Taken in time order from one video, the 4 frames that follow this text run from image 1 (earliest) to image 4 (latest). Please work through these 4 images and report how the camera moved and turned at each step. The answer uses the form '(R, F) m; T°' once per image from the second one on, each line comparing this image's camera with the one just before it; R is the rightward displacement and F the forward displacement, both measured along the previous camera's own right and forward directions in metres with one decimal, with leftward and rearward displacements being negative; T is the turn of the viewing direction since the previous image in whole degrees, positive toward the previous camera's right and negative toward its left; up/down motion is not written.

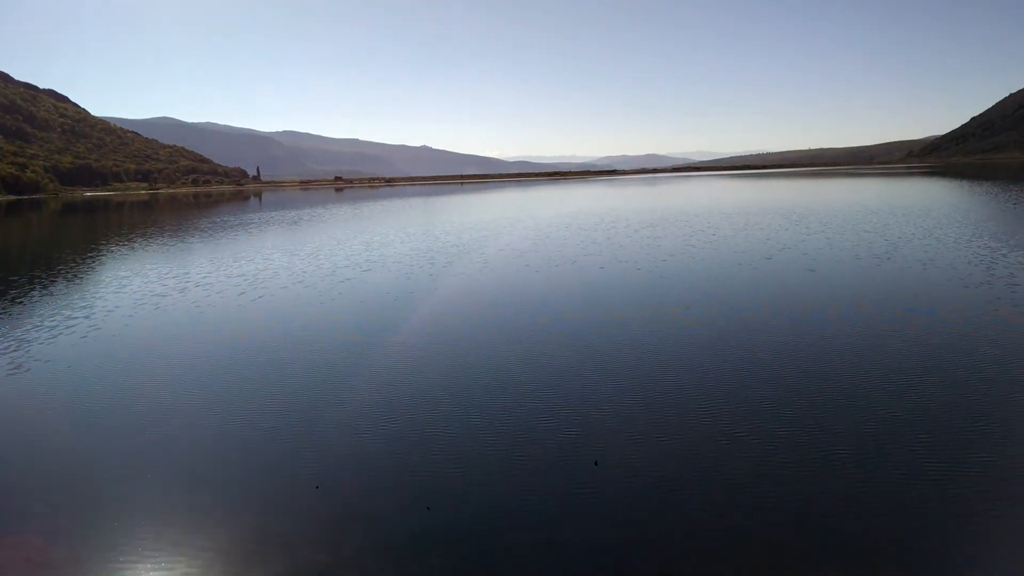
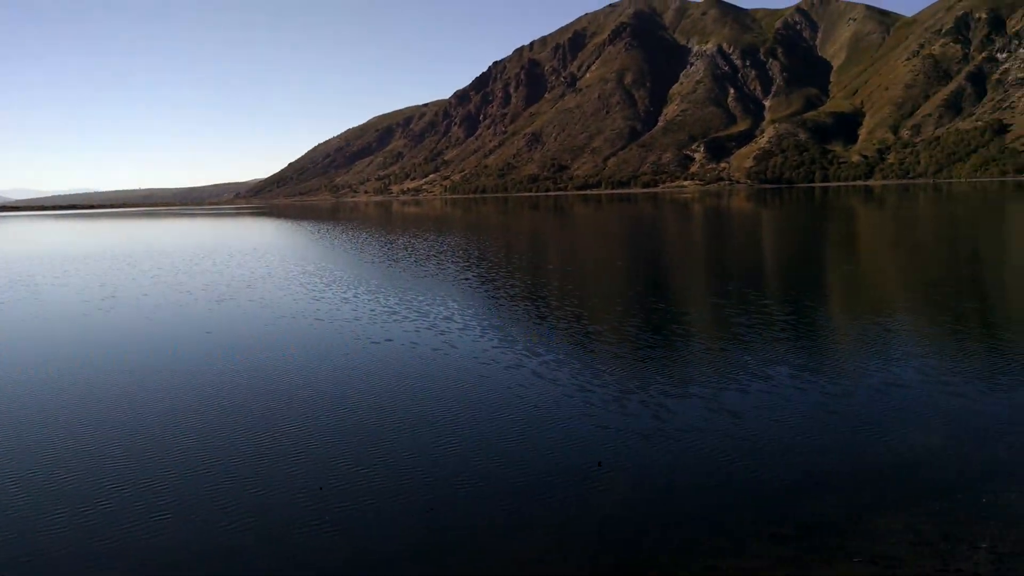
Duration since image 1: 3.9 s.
(+0.7, +0.7) m; +21°
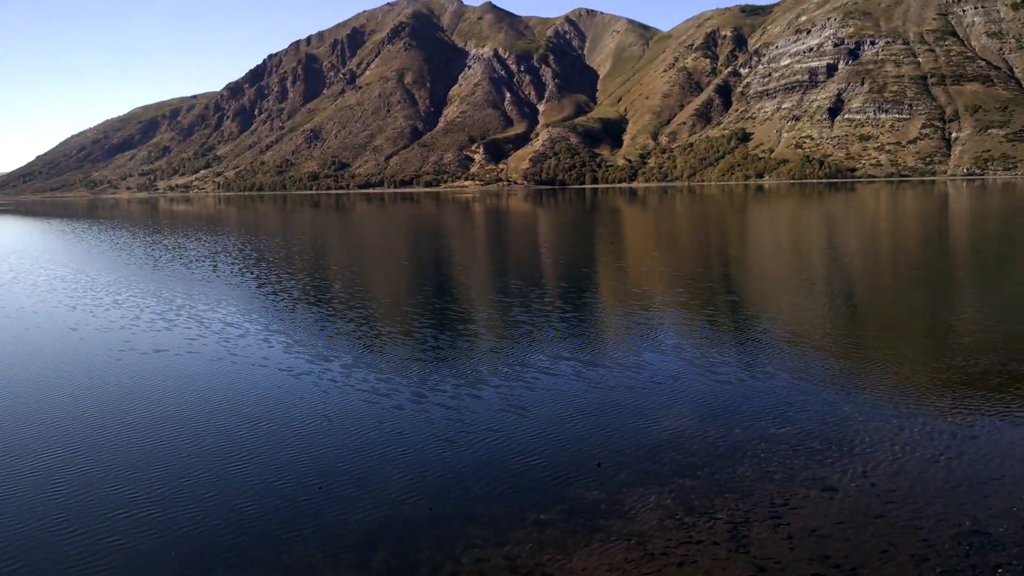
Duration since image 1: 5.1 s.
(0.0, -0.1) m; +14°
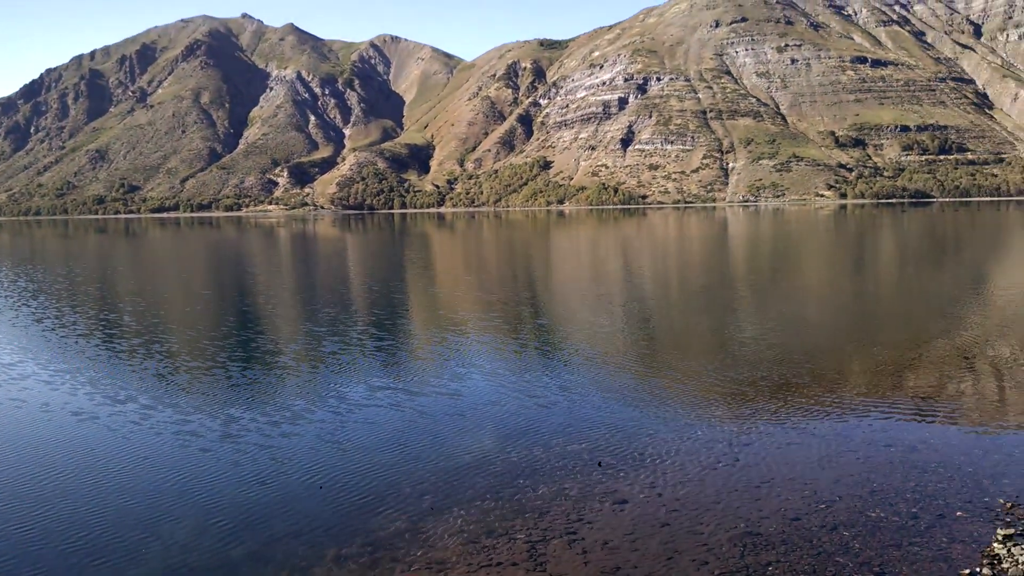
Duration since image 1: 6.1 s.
(+0.1, -0.1) m; +12°
